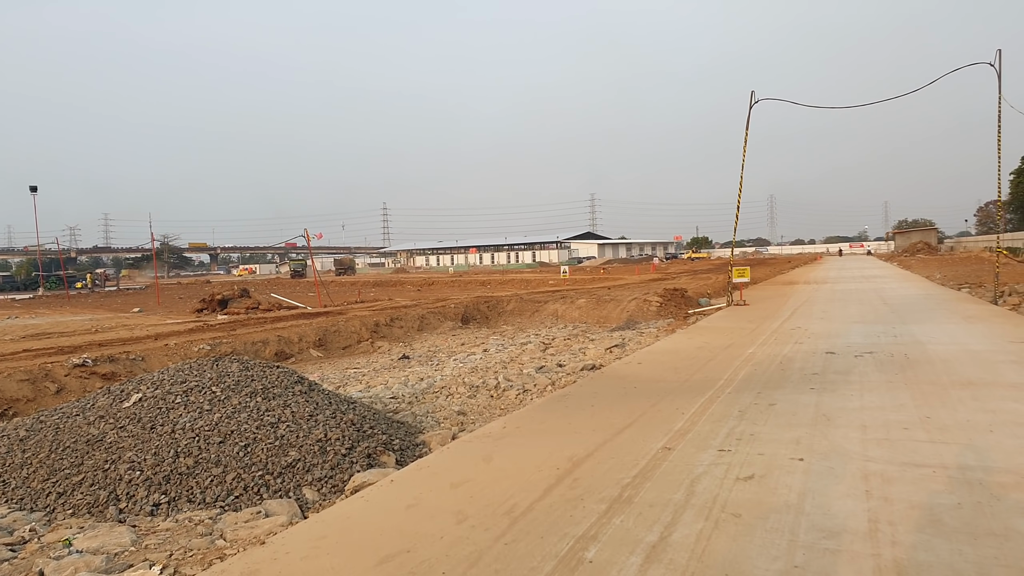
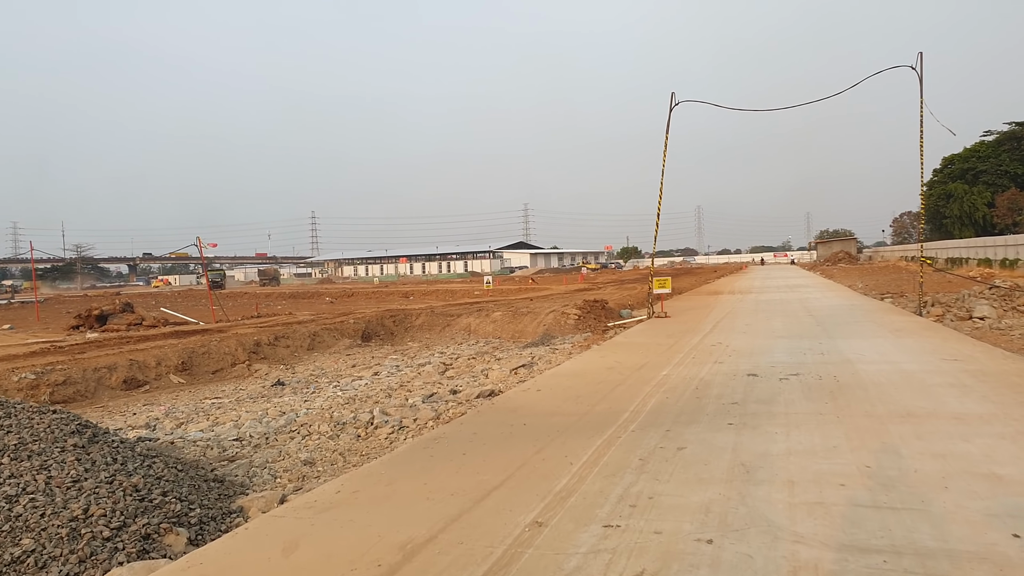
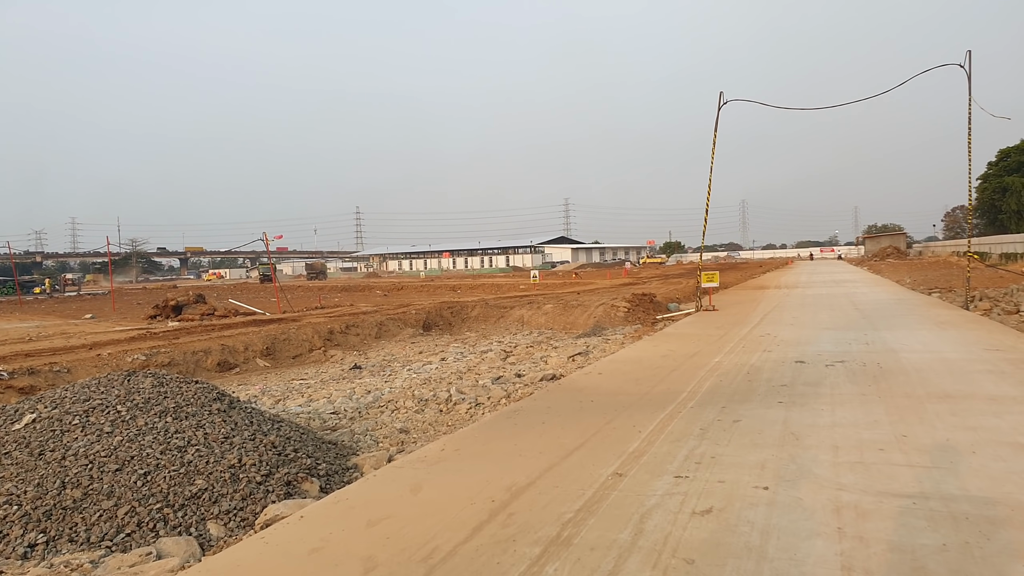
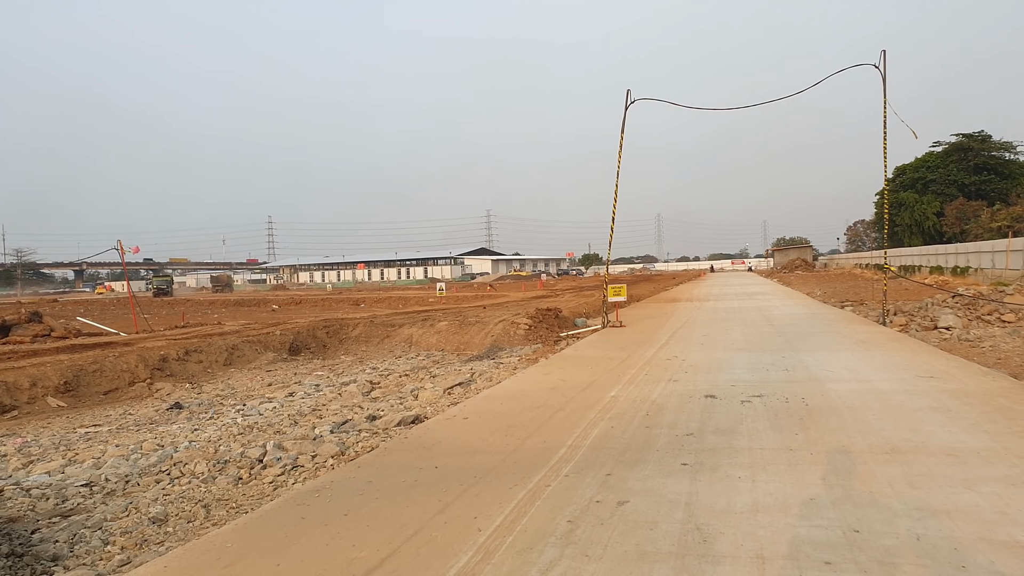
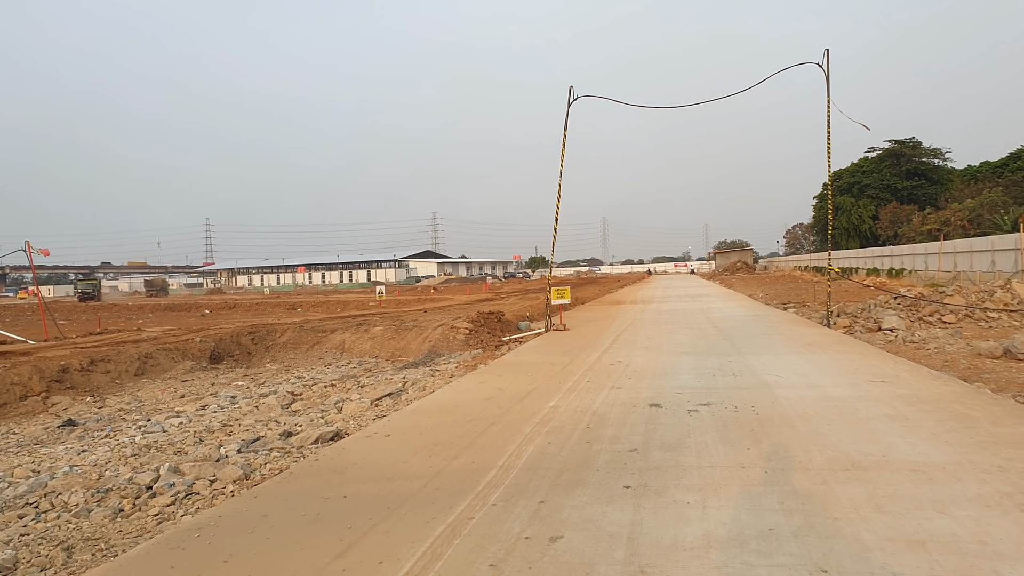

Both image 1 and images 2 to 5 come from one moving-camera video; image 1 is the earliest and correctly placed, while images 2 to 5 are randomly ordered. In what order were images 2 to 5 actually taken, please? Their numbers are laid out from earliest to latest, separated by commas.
3, 2, 4, 5
